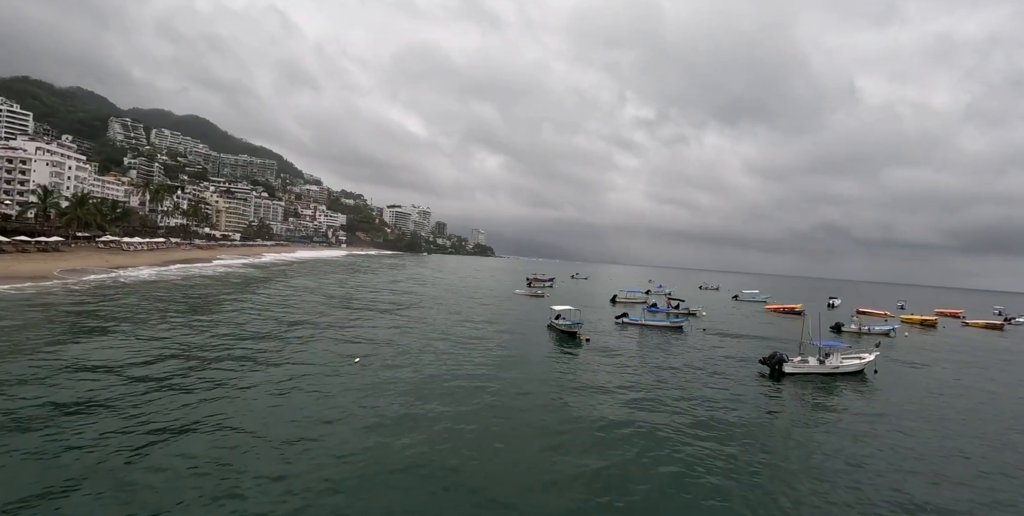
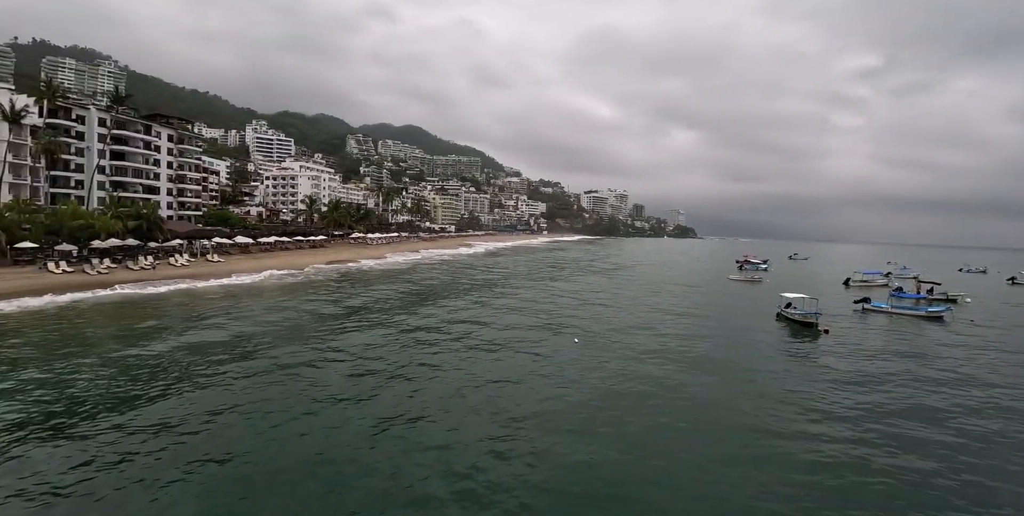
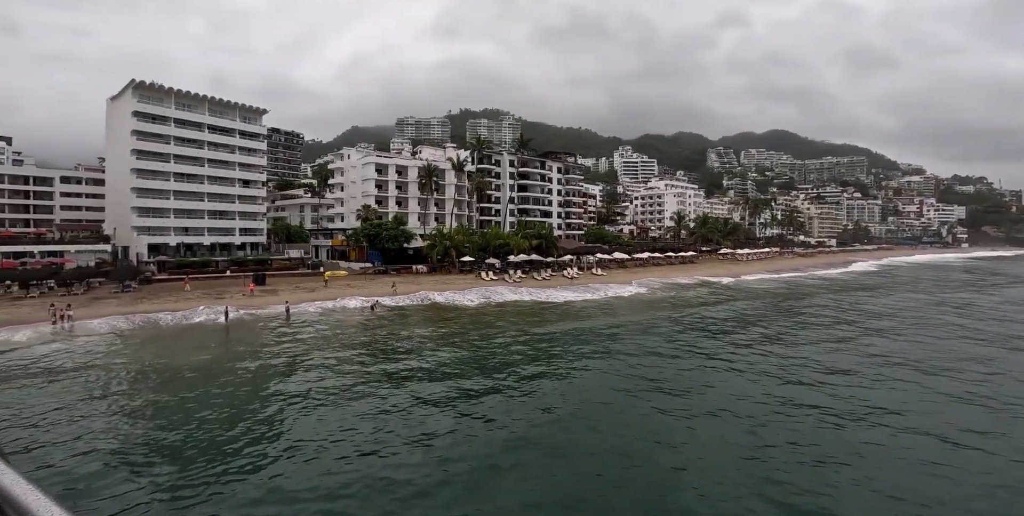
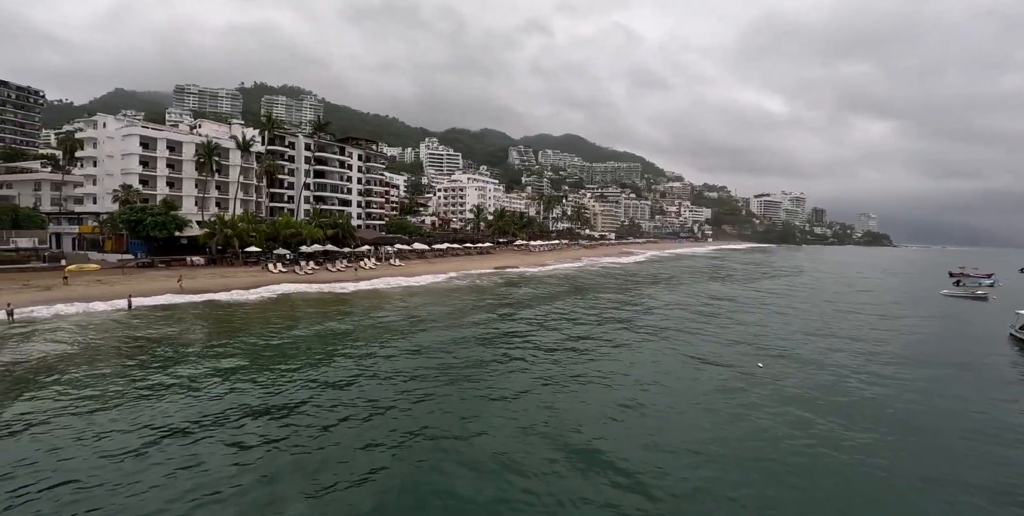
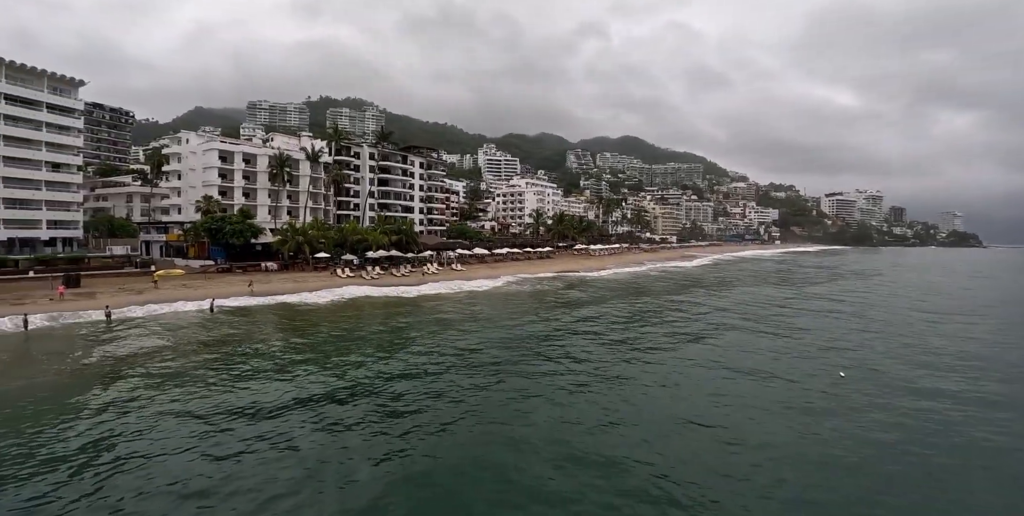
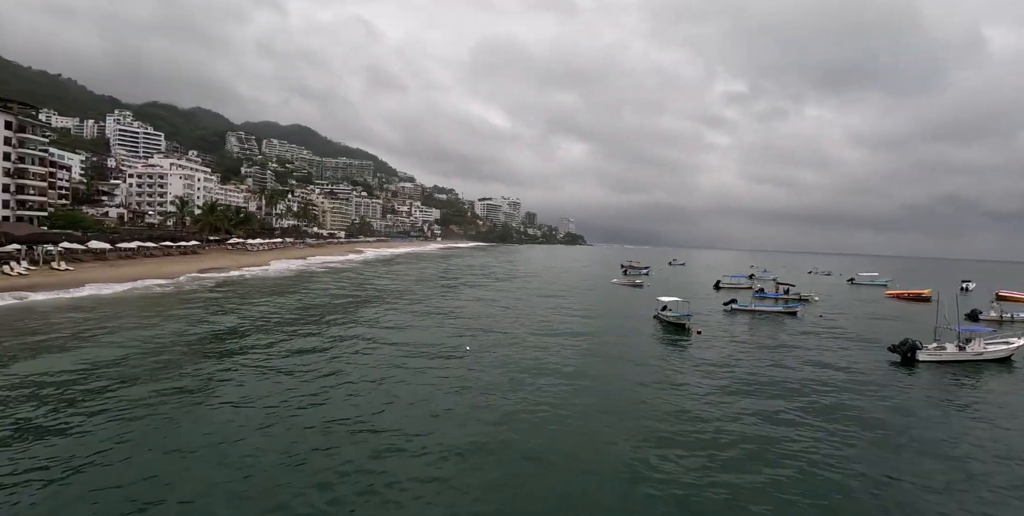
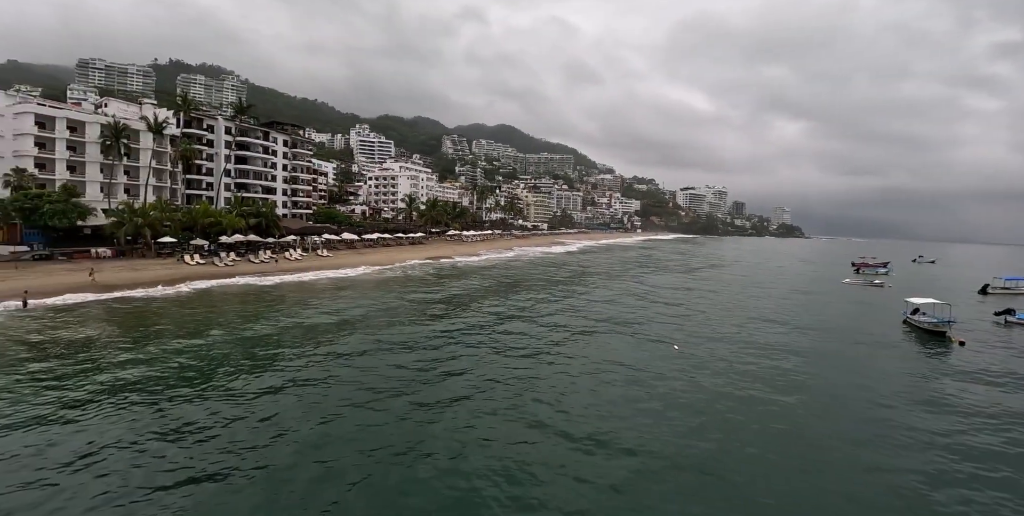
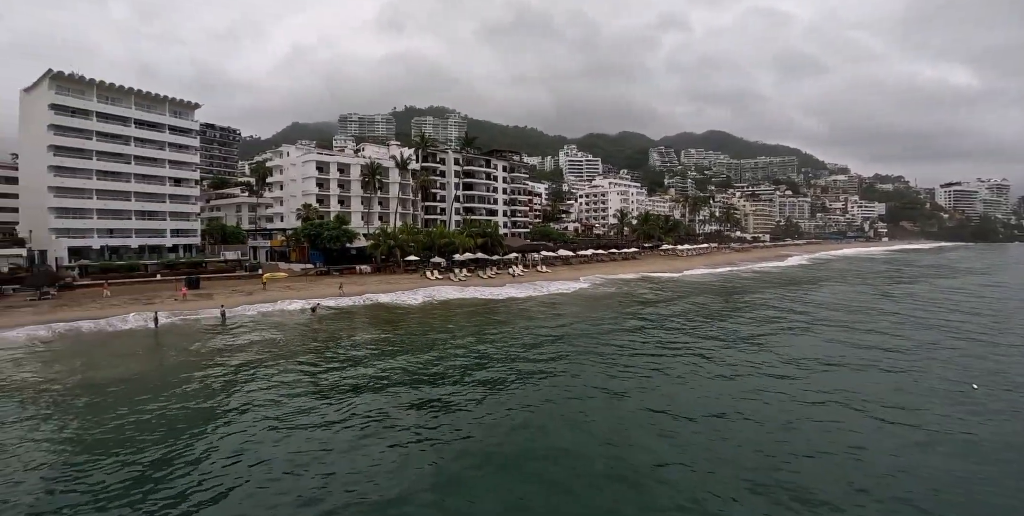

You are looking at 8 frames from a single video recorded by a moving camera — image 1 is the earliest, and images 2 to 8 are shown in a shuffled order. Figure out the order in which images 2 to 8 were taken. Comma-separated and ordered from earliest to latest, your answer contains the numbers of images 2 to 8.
6, 2, 7, 4, 5, 8, 3
